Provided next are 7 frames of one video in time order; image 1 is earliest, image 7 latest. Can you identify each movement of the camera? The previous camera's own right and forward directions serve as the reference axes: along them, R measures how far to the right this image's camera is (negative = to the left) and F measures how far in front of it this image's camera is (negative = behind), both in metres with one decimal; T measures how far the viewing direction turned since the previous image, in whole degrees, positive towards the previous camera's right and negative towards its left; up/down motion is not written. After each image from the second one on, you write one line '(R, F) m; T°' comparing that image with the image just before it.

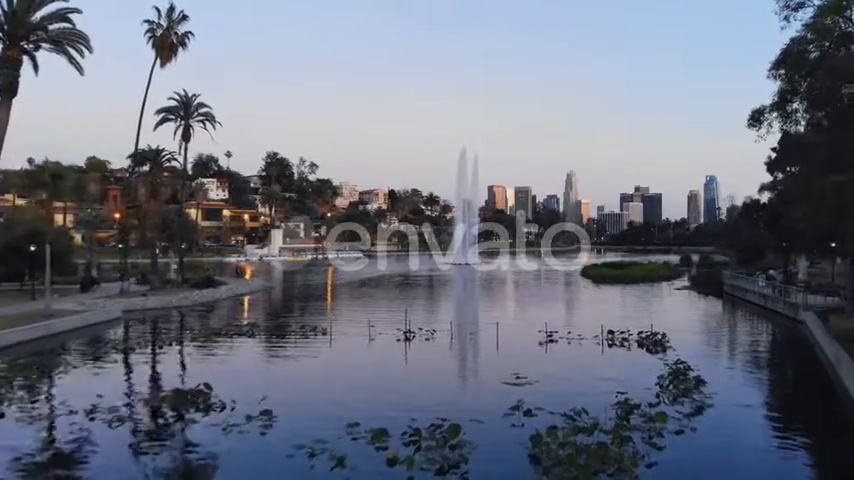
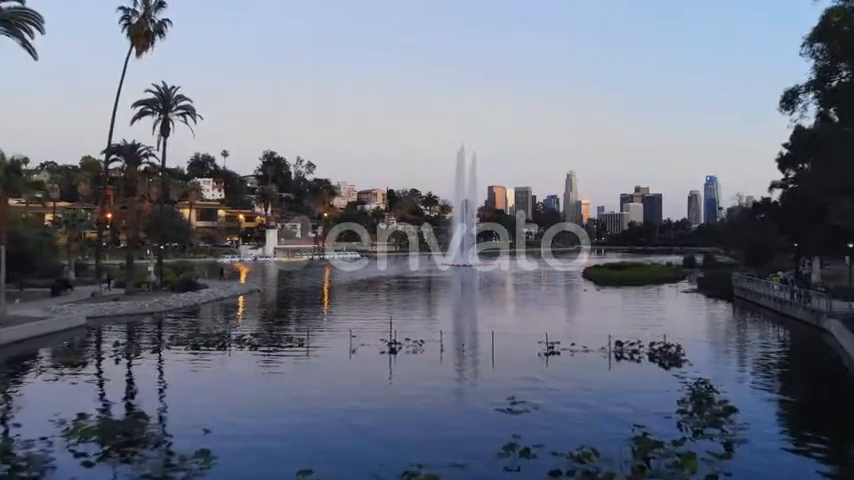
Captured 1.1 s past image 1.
(+0.3, +2.0) m; 0°
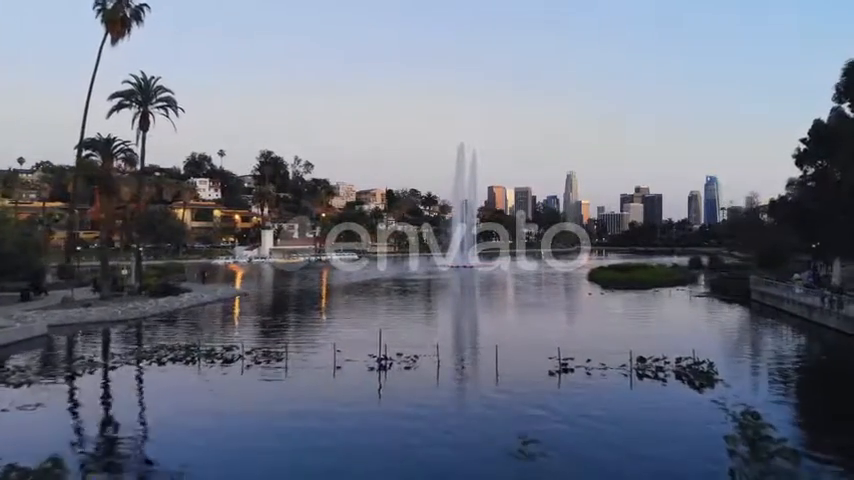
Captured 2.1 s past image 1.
(+0.1, +2.2) m; 0°
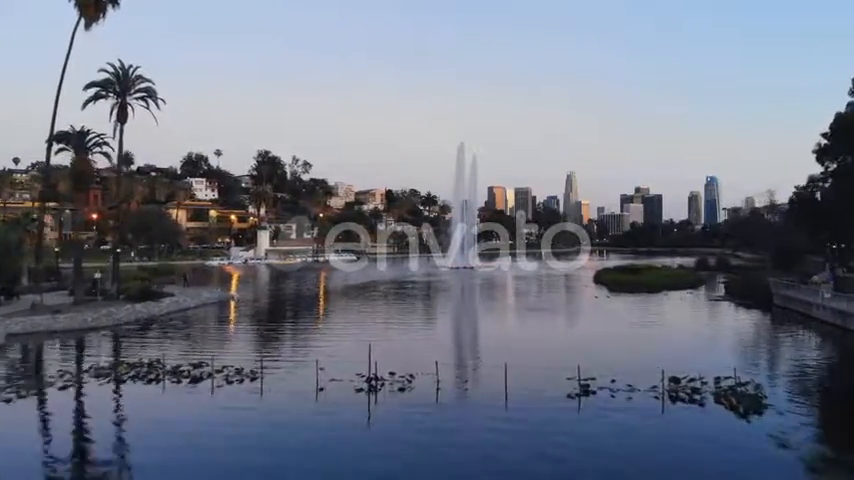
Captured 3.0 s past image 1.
(0.0, +2.2) m; 0°
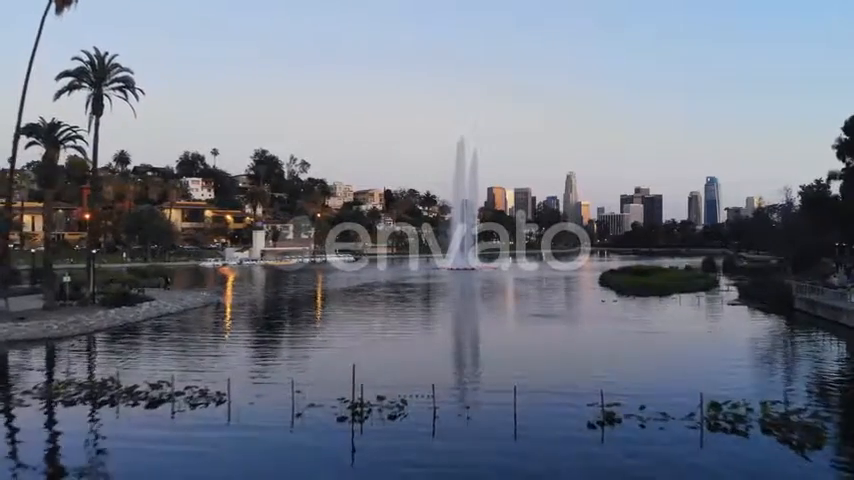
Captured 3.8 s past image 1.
(+0.1, +2.0) m; 0°
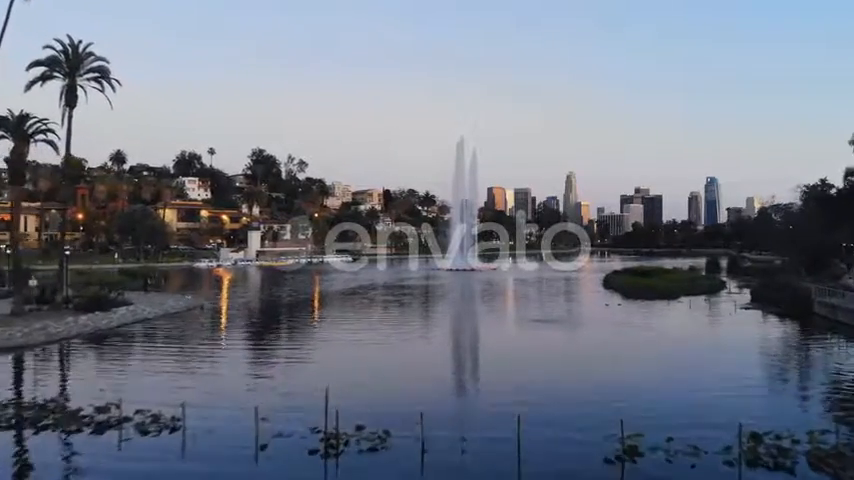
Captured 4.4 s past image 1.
(+0.2, +1.7) m; 0°
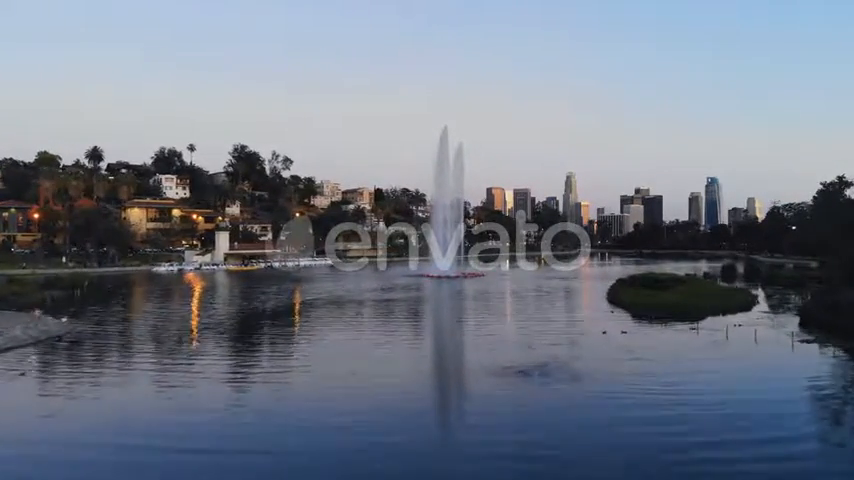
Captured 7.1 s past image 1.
(+1.6, +7.9) m; 0°
